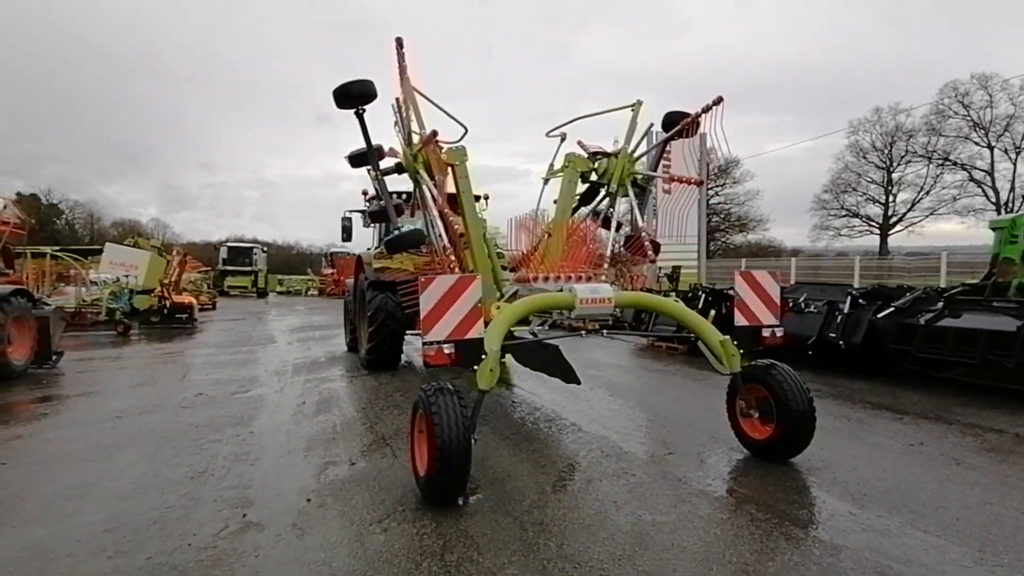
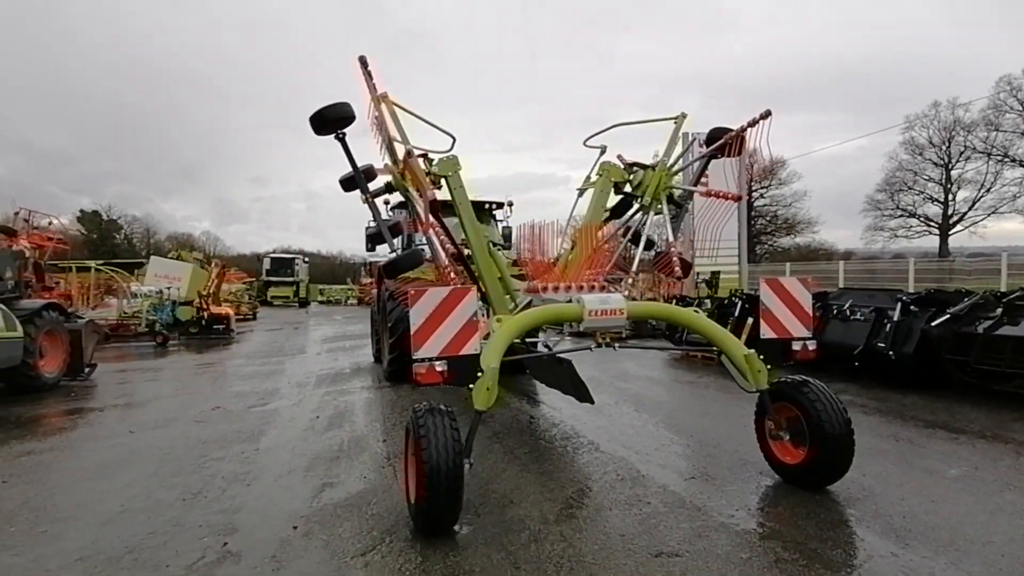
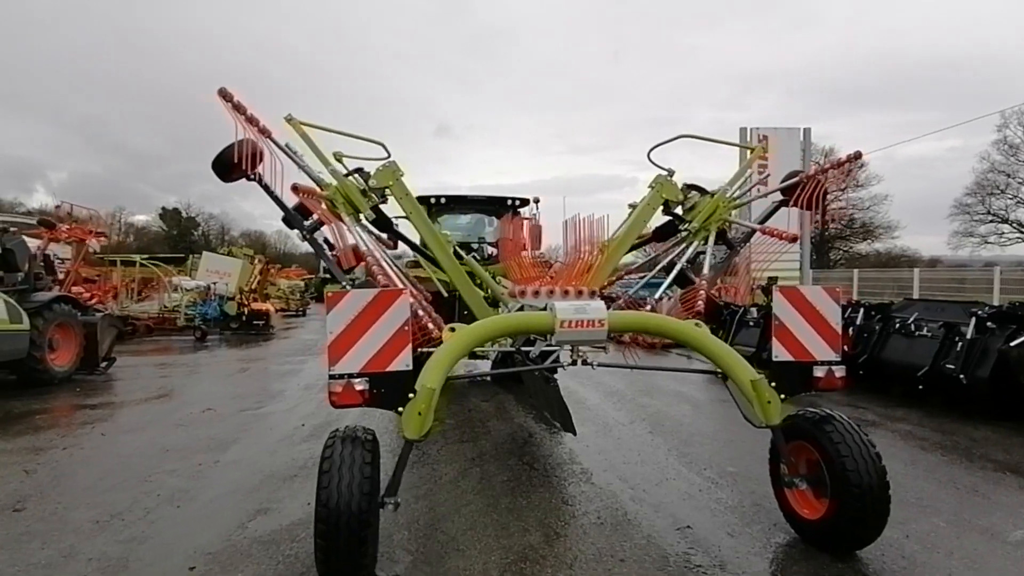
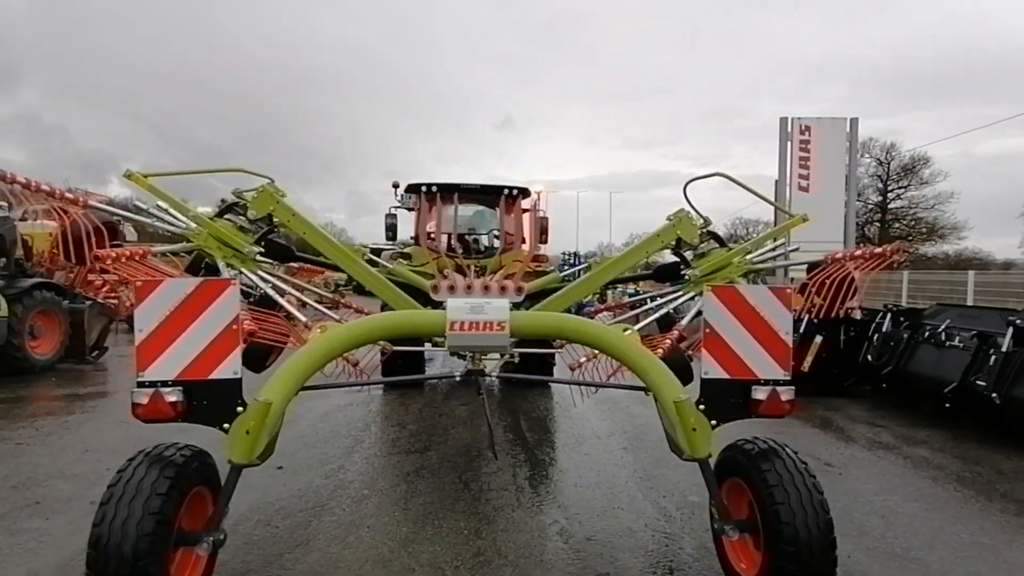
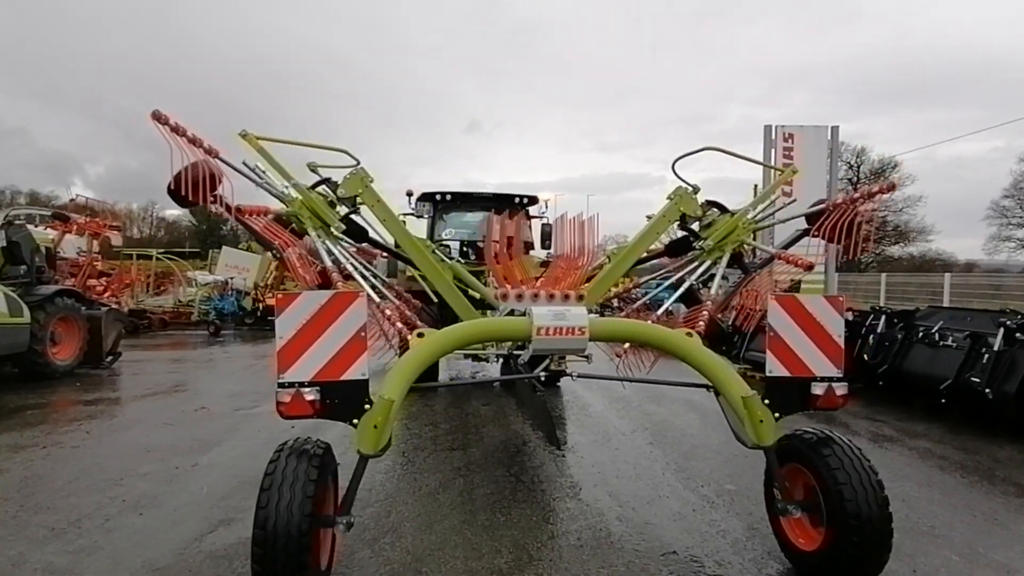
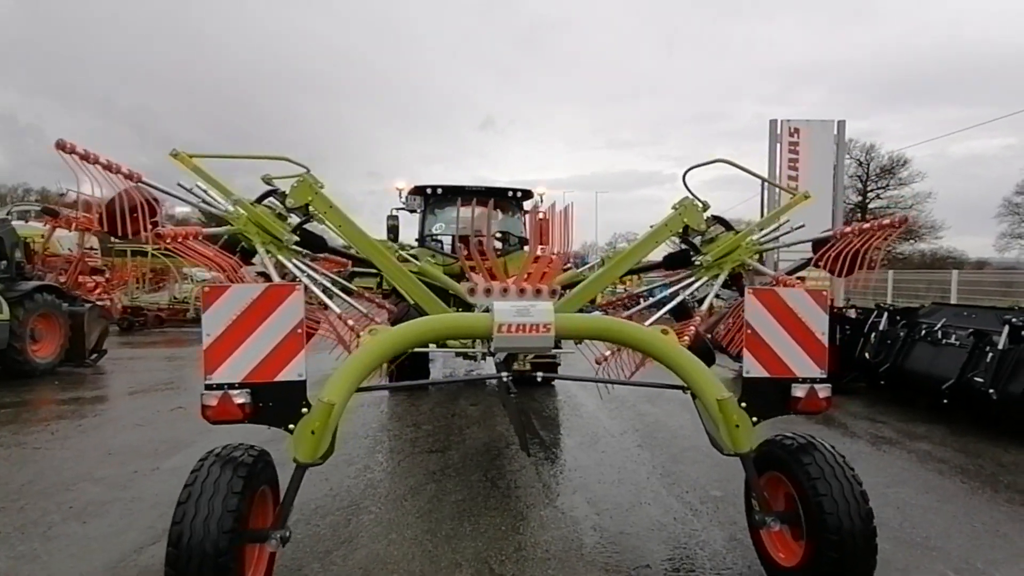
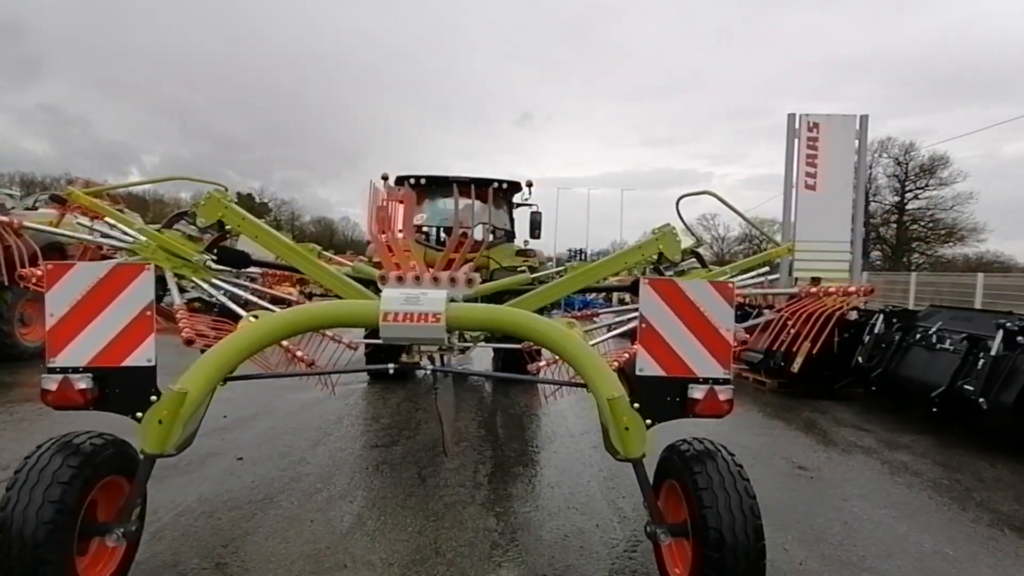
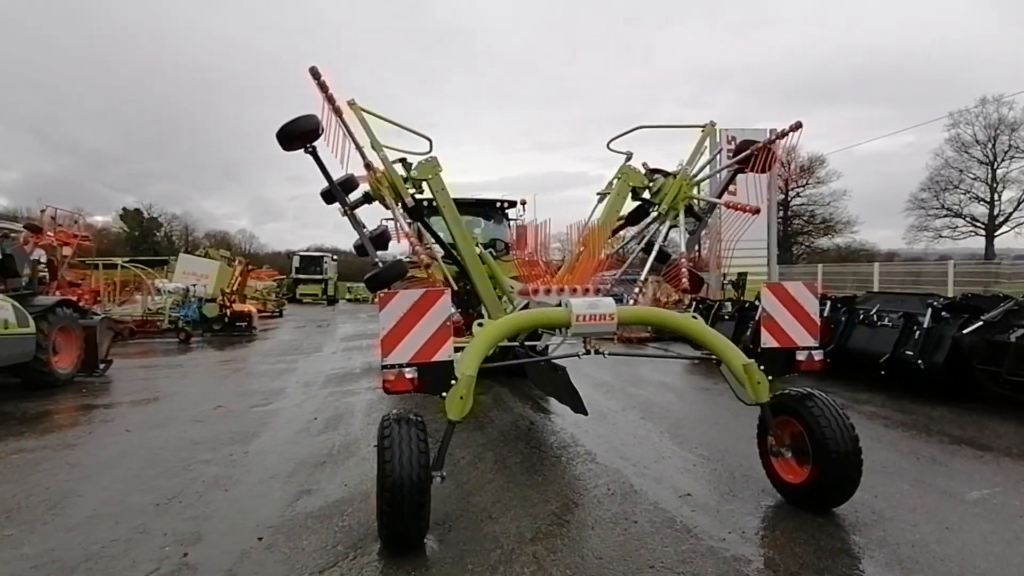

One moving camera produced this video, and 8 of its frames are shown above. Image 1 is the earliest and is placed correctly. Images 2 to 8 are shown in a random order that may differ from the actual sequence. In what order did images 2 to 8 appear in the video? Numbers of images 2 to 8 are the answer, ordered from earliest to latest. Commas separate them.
2, 8, 3, 5, 6, 4, 7
